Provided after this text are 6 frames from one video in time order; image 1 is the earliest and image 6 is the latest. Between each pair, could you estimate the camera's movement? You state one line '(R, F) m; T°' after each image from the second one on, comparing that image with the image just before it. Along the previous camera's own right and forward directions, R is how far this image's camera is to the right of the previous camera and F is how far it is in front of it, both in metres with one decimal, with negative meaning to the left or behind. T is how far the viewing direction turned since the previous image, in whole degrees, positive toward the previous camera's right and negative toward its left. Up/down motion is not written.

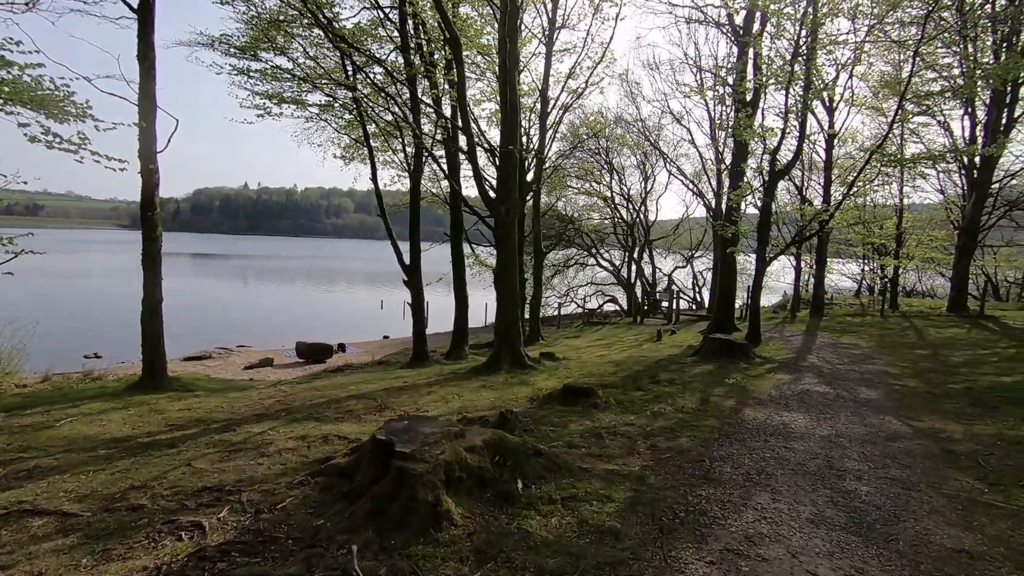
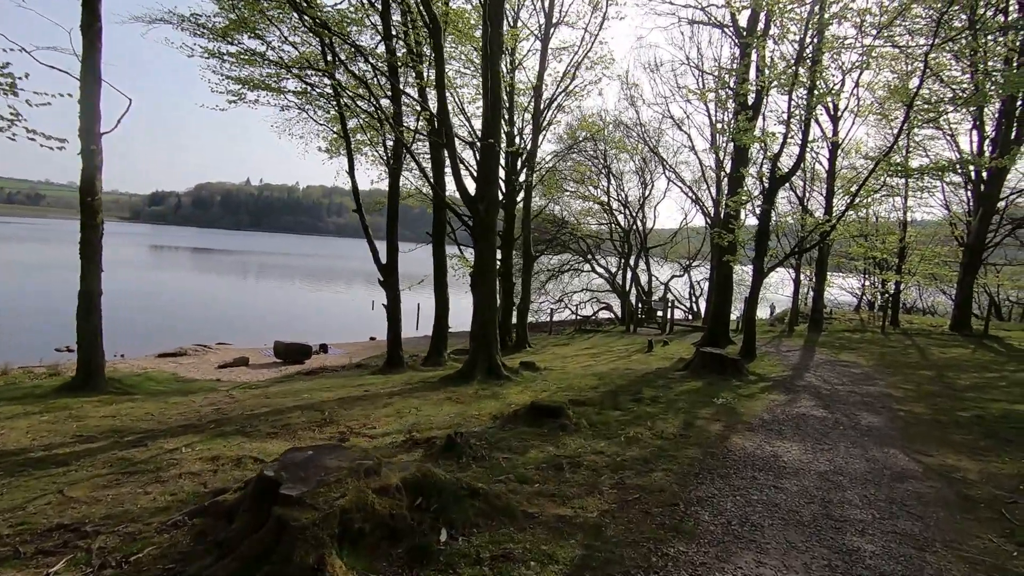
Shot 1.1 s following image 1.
(+0.4, +0.7) m; 0°
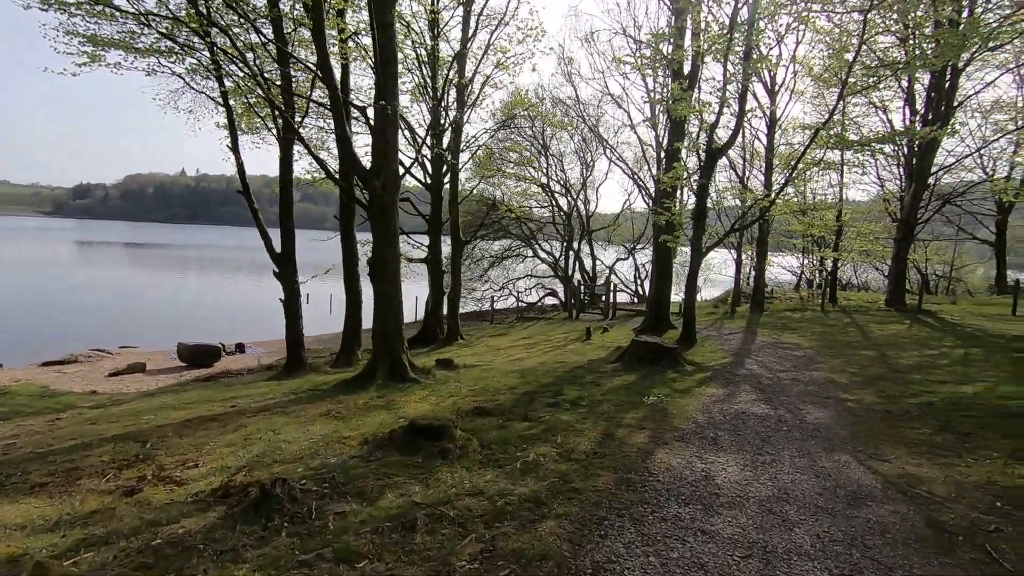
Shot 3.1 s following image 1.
(+0.7, +1.2) m; +5°
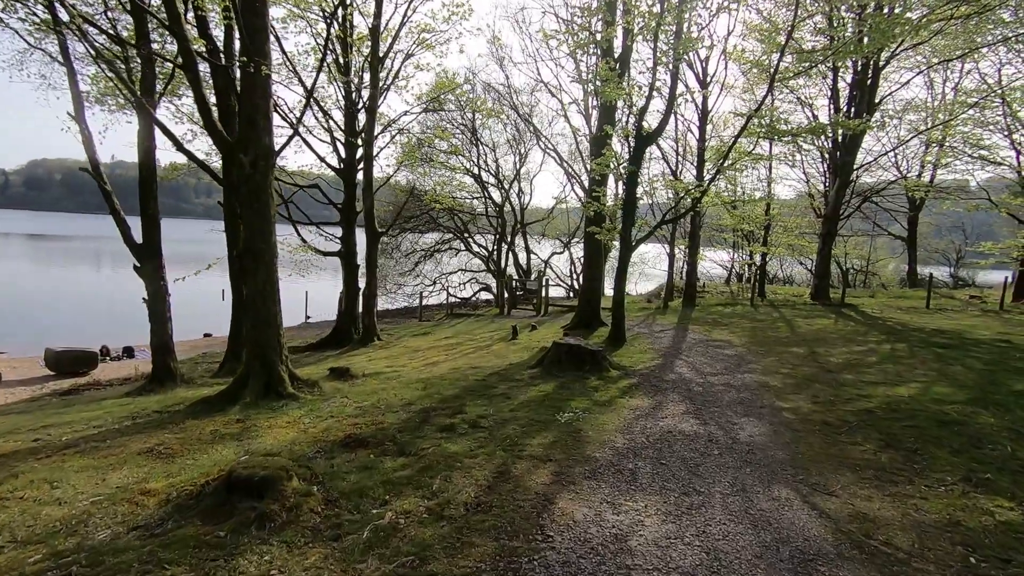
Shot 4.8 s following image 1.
(+0.5, +1.0) m; +6°
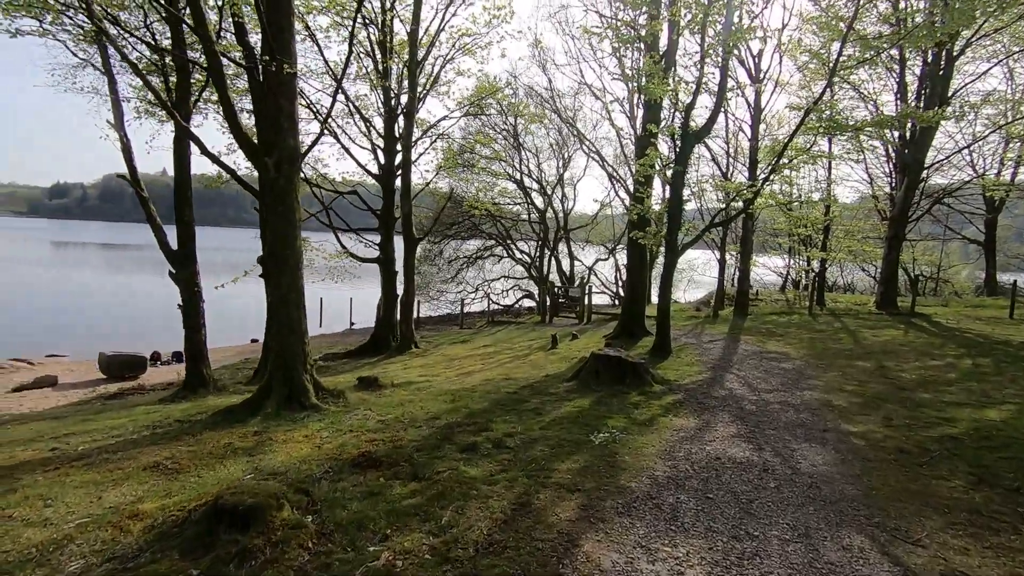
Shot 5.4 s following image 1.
(+0.1, +0.4) m; -5°
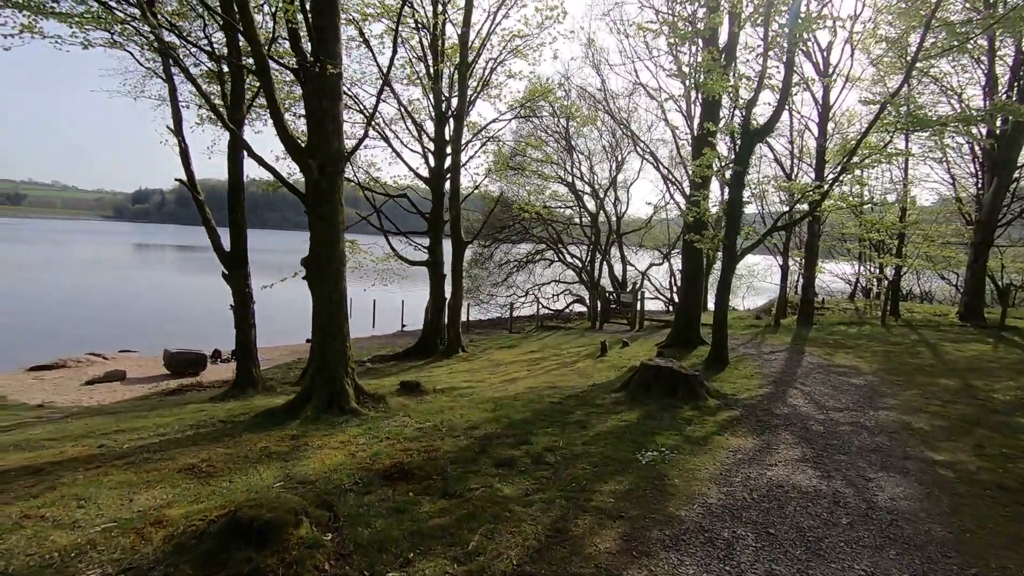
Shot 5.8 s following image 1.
(+0.1, +0.3) m; -5°
